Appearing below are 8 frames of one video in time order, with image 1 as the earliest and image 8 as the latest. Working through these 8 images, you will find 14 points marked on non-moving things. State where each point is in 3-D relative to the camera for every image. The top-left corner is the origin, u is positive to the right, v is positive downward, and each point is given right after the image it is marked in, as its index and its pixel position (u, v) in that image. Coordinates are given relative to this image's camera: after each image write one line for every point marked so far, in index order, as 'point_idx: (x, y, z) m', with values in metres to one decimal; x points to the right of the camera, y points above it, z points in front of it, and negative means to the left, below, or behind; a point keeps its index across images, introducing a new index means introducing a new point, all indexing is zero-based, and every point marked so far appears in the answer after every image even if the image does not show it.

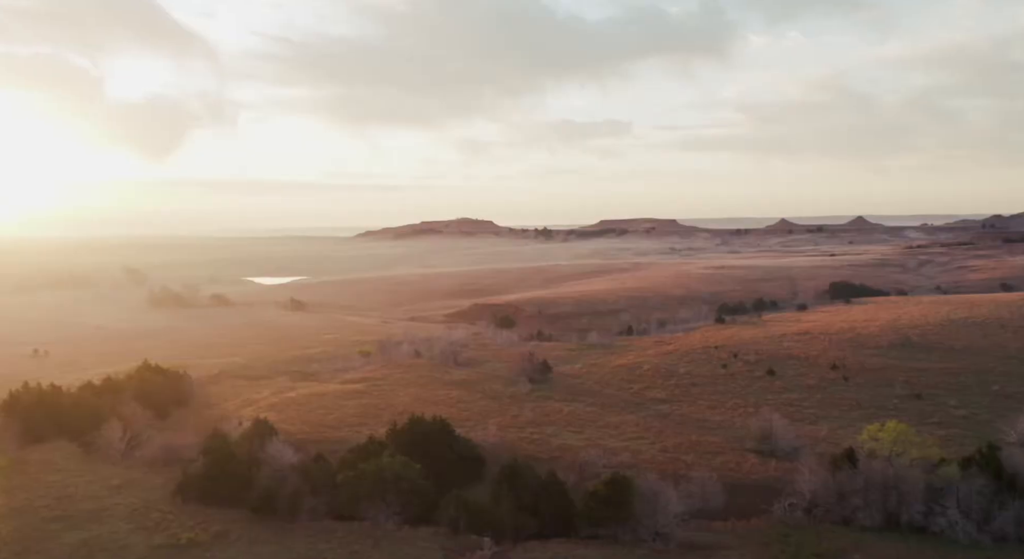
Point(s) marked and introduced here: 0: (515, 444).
0: (+0.1, -3.7, +17.4) m
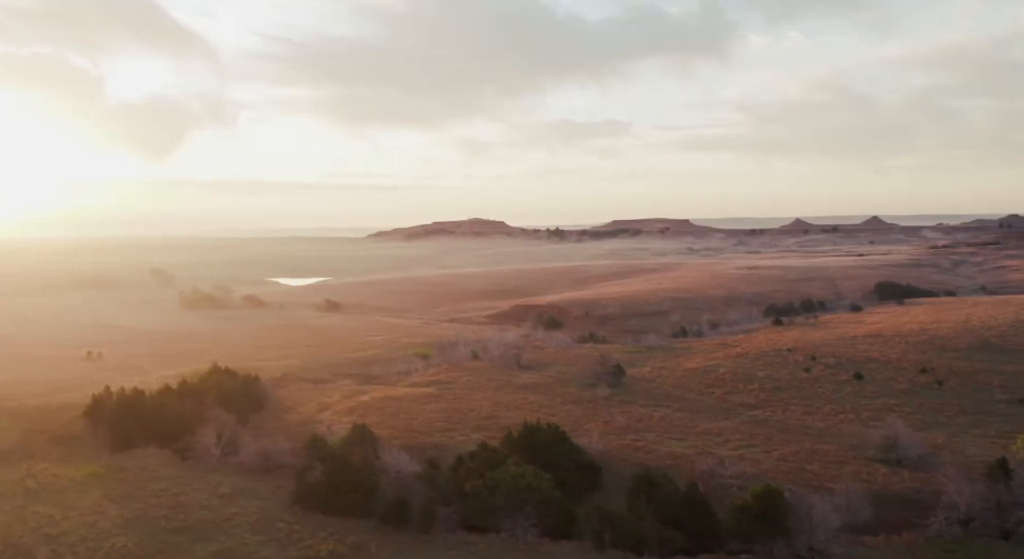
0: (+2.4, -3.7, +16.9) m
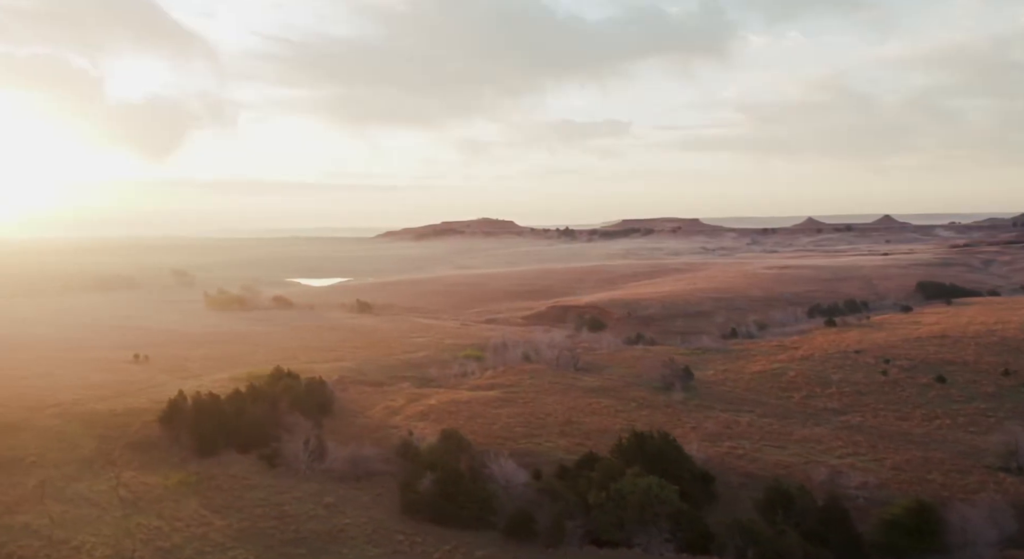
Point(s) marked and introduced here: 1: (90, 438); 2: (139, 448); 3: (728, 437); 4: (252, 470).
0: (+4.5, -3.8, +16.4) m
1: (-10.6, -4.0, +19.8) m
2: (-9.0, -4.1, +19.0) m
3: (+5.1, -3.7, +18.6) m
4: (-5.7, -4.2, +17.3) m
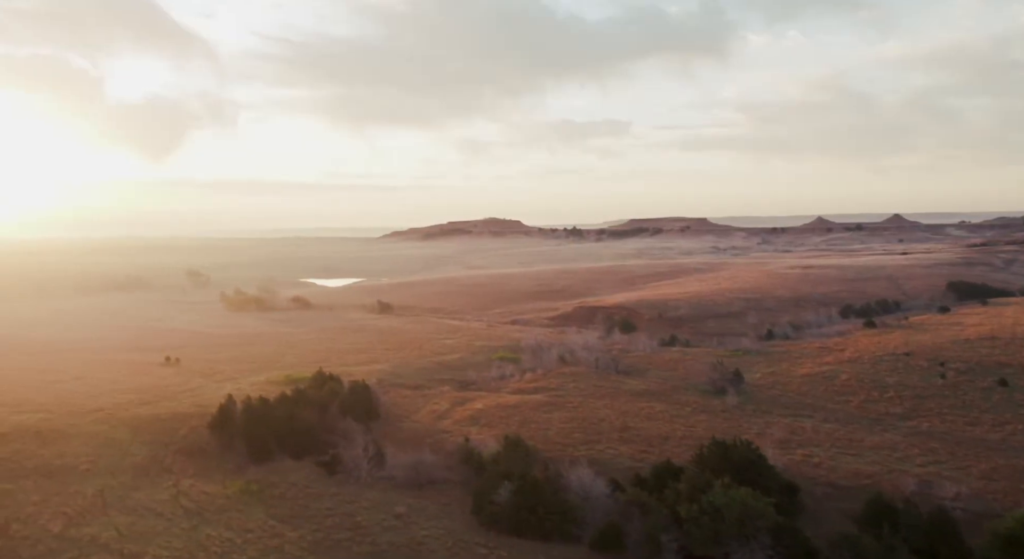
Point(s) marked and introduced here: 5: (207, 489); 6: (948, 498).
0: (+6.0, -3.8, +15.9) m
1: (-9.1, -4.1, +19.3) m
2: (-7.5, -4.2, +18.5) m
3: (+6.5, -3.8, +18.0) m
4: (-4.3, -4.3, +16.8) m
5: (-6.2, -4.3, +16.1) m
6: (+7.6, -3.8, +13.8) m
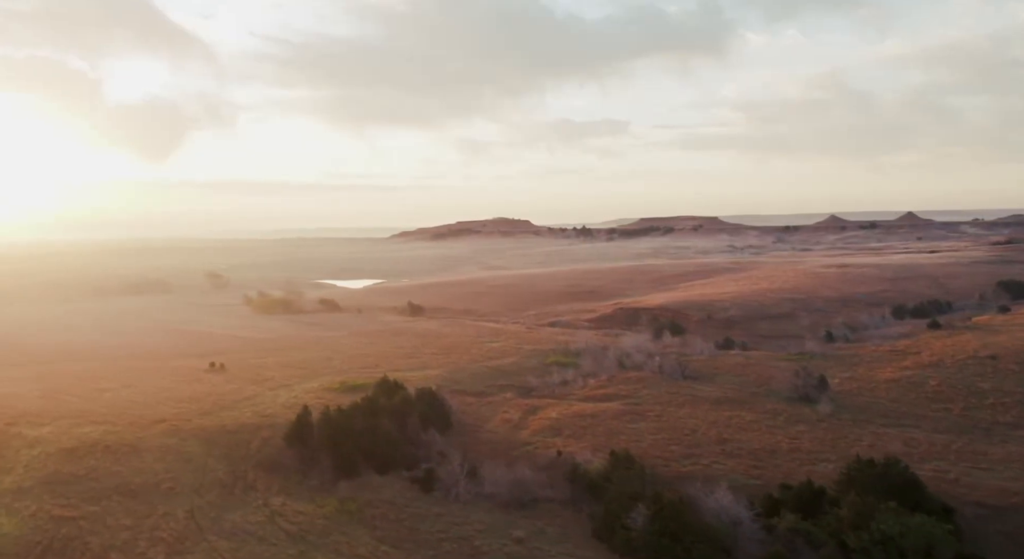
0: (+8.1, -3.9, +14.8) m
1: (-6.9, -4.2, +18.3) m
2: (-5.3, -4.3, +17.5) m
3: (+8.7, -3.8, +16.9) m
4: (-2.1, -4.4, +15.8) m
5: (-4.0, -4.4, +15.1) m
6: (+9.8, -3.8, +12.6) m
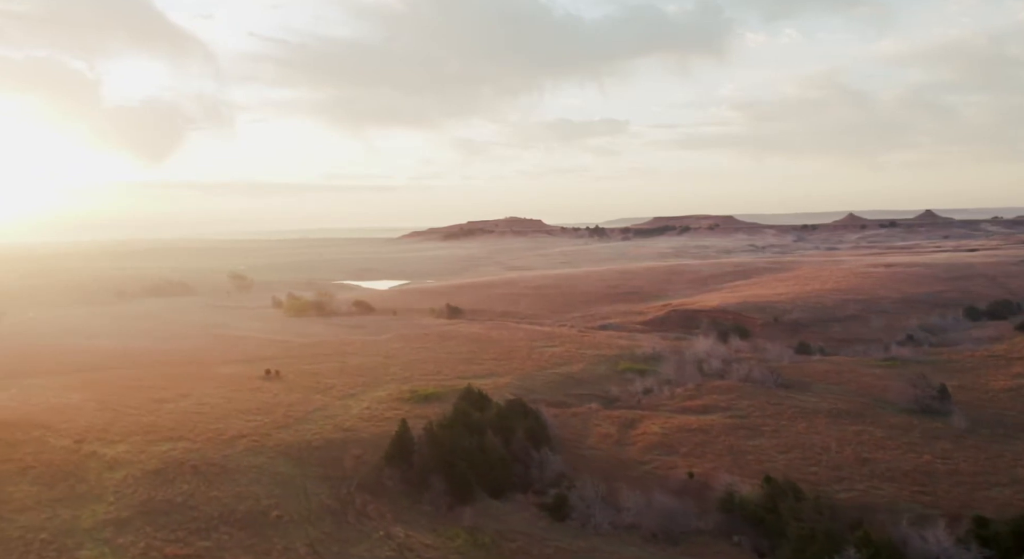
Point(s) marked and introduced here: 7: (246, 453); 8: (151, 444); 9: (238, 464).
0: (+10.8, -3.9, +13.0) m
1: (-4.2, -4.3, +16.8) m
2: (-2.7, -4.4, +15.9) m
3: (+11.4, -3.9, +15.1) m
4: (+0.6, -4.5, +14.2) m
5: (-1.4, -4.5, +13.5) m
6: (+12.4, -3.9, +10.9) m
7: (-6.3, -4.1, +18.6) m
8: (-8.8, -4.0, +19.3) m
9: (-6.1, -4.1, +17.6) m
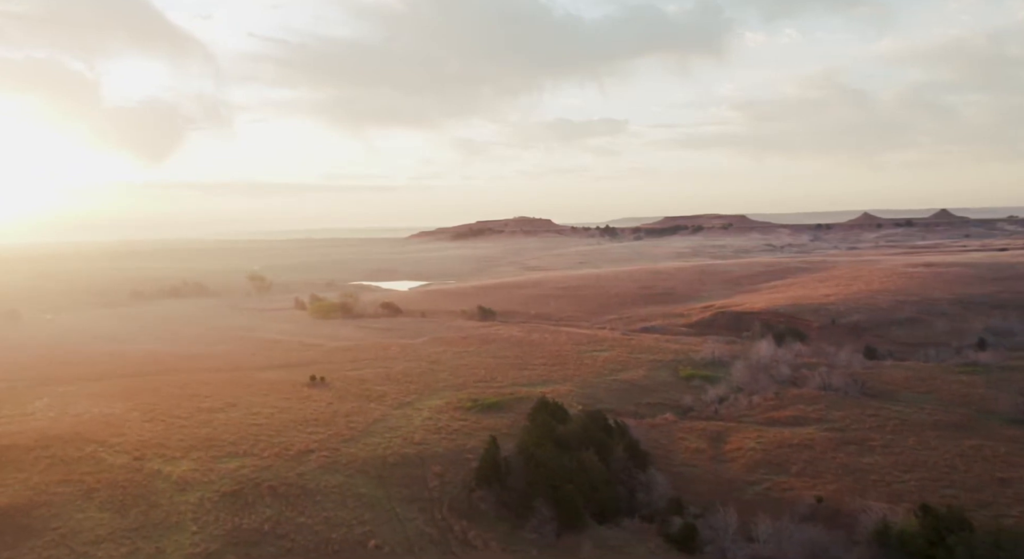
0: (+12.8, -4.0, +11.5) m
1: (-2.1, -4.4, +15.3) m
2: (-0.6, -4.5, +14.5) m
3: (+13.5, -3.9, +13.6) m
4: (+2.6, -4.5, +12.7) m
5: (+0.6, -4.6, +12.0) m
6: (+14.4, -4.0, +9.3) m
7: (-4.2, -4.2, +17.2) m
8: (-6.7, -4.1, +17.9) m
9: (-4.0, -4.2, +16.2) m
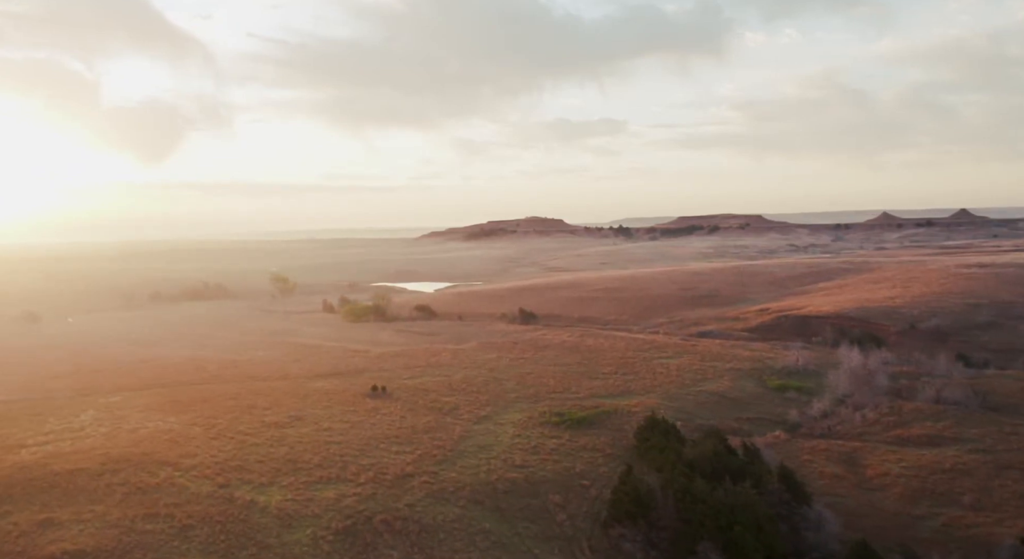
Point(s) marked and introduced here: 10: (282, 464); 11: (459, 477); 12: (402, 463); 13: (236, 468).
0: (+15.4, -4.1, +9.4) m
1: (+0.4, -4.5, +13.4) m
2: (+2.0, -4.6, +12.5) m
3: (+16.0, -4.0, +11.5) m
4: (+5.2, -4.7, +10.7) m
5: (+3.2, -4.7, +10.1) m
6: (+16.9, -4.1, +7.2) m
7: (-1.6, -4.3, +15.3) m
8: (-4.1, -4.3, +16.1) m
9: (-1.4, -4.4, +14.3) m
10: (-5.3, -4.3, +18.2) m
11: (-1.2, -4.4, +17.4) m
12: (-2.6, -4.3, +18.5) m
13: (-6.3, -4.3, +17.7) m
